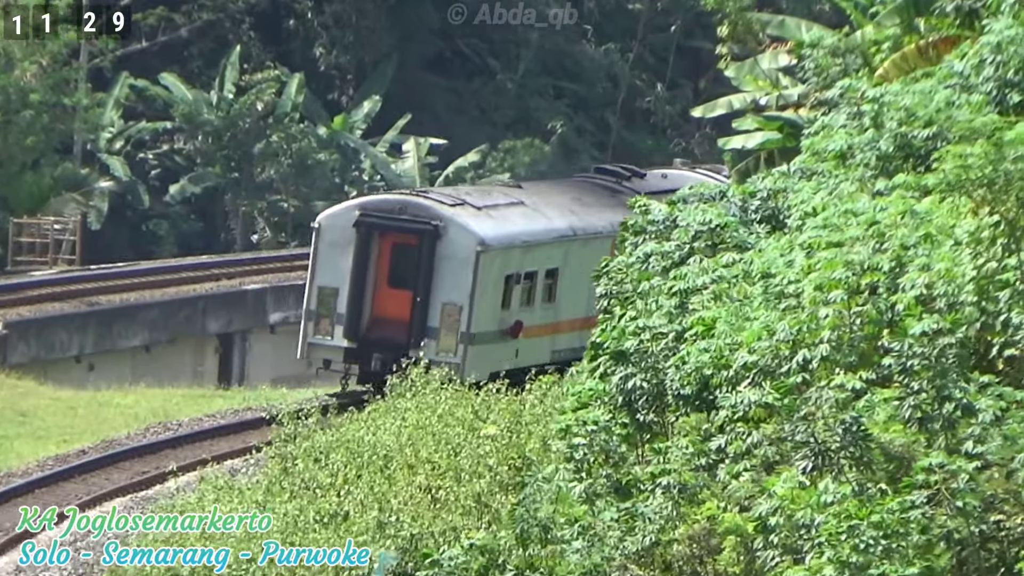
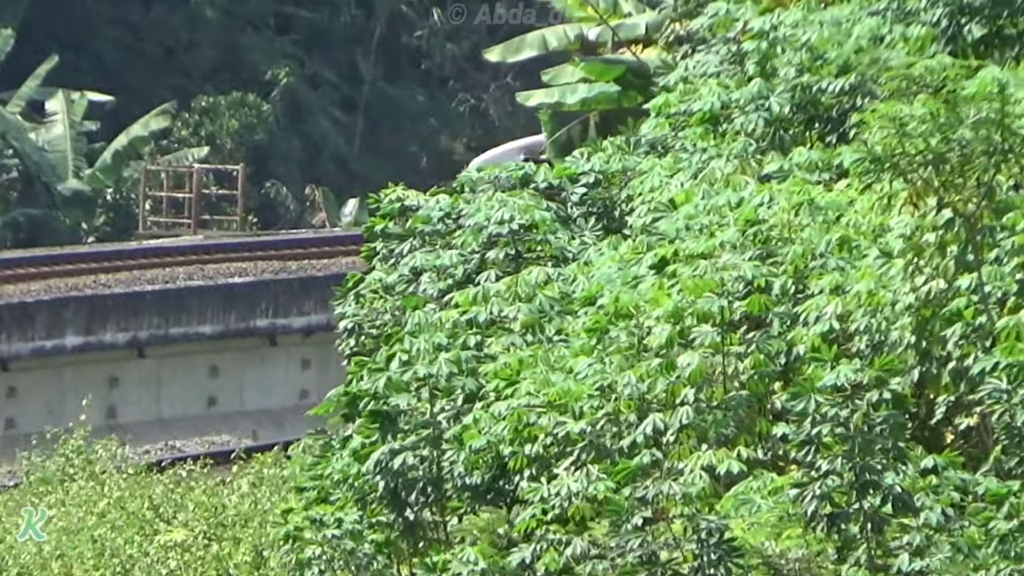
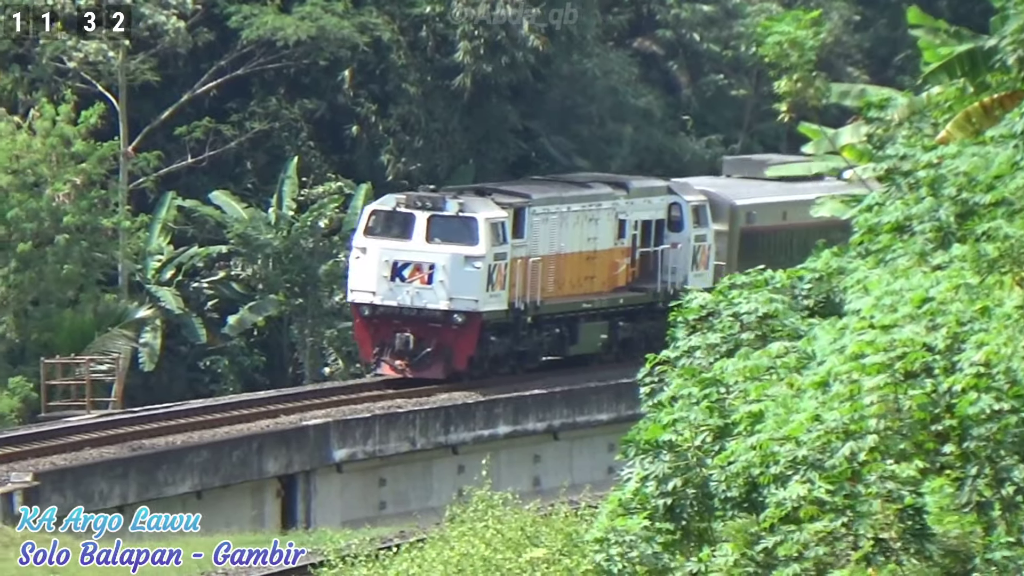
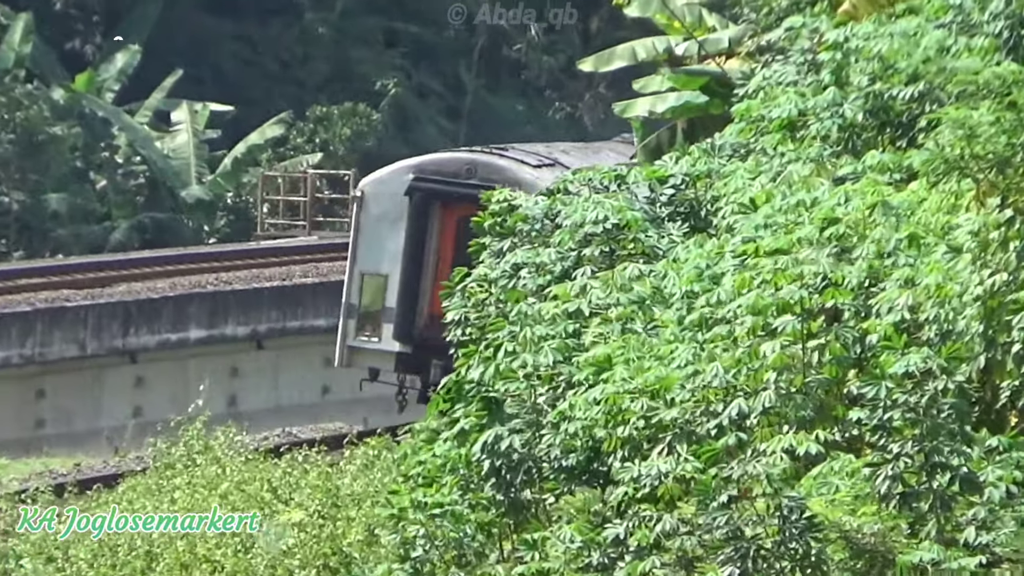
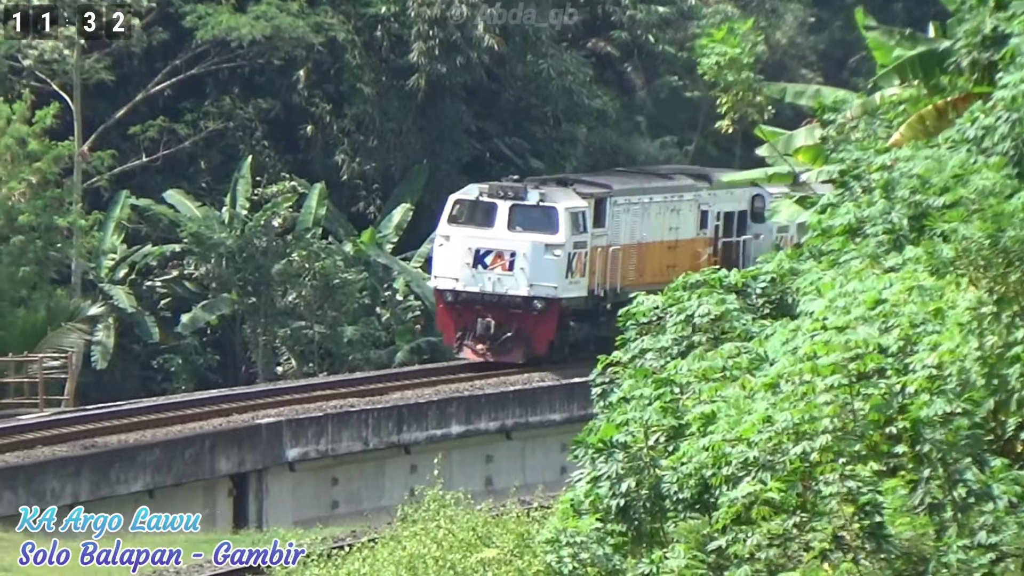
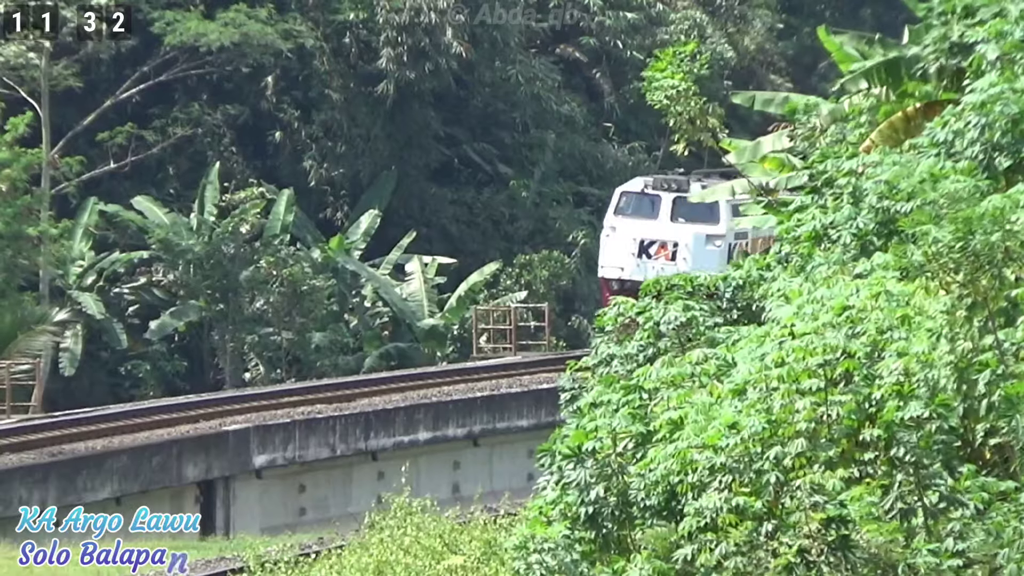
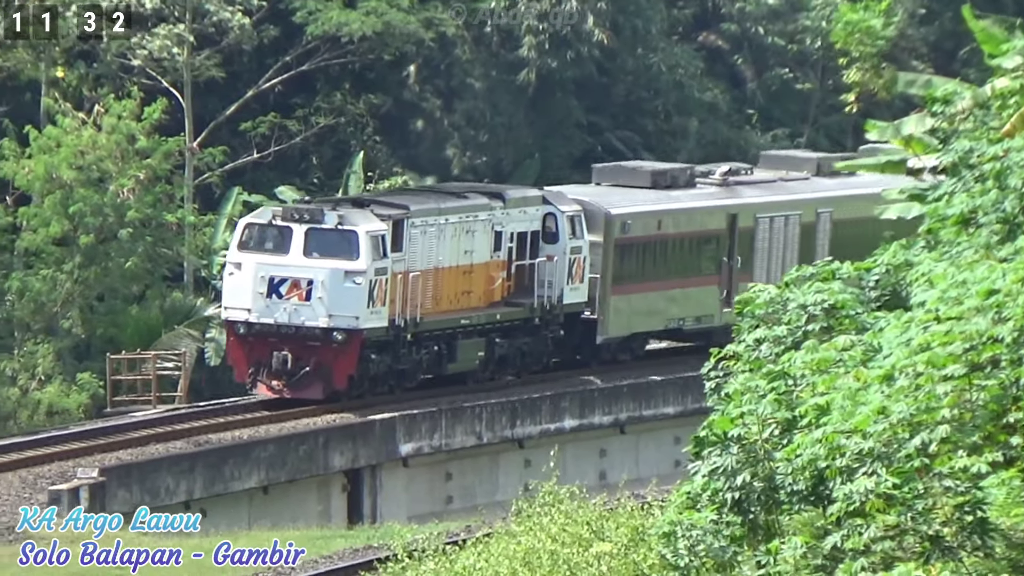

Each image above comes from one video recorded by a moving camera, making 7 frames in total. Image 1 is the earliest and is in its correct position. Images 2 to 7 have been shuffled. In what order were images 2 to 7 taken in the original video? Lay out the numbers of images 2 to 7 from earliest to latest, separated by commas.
4, 2, 6, 5, 3, 7
